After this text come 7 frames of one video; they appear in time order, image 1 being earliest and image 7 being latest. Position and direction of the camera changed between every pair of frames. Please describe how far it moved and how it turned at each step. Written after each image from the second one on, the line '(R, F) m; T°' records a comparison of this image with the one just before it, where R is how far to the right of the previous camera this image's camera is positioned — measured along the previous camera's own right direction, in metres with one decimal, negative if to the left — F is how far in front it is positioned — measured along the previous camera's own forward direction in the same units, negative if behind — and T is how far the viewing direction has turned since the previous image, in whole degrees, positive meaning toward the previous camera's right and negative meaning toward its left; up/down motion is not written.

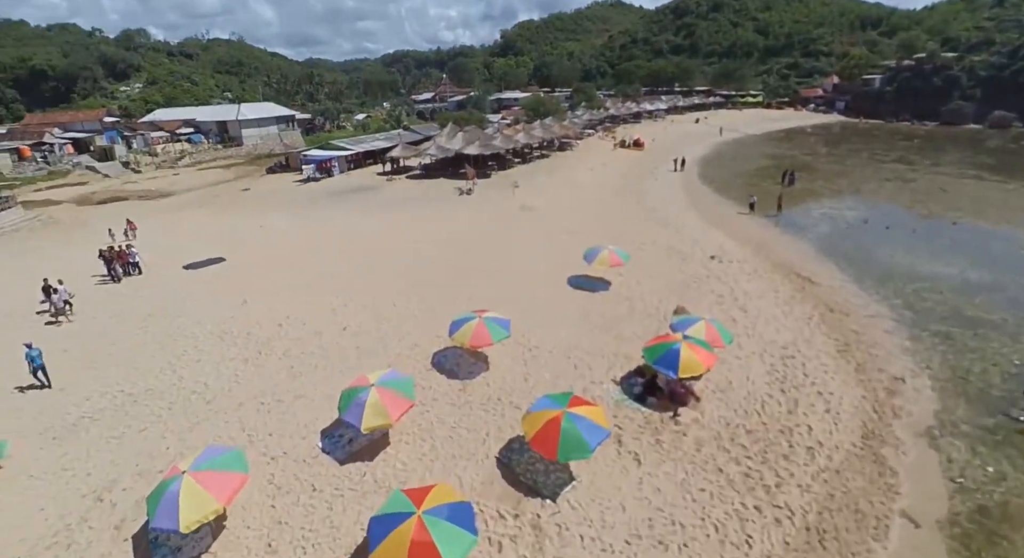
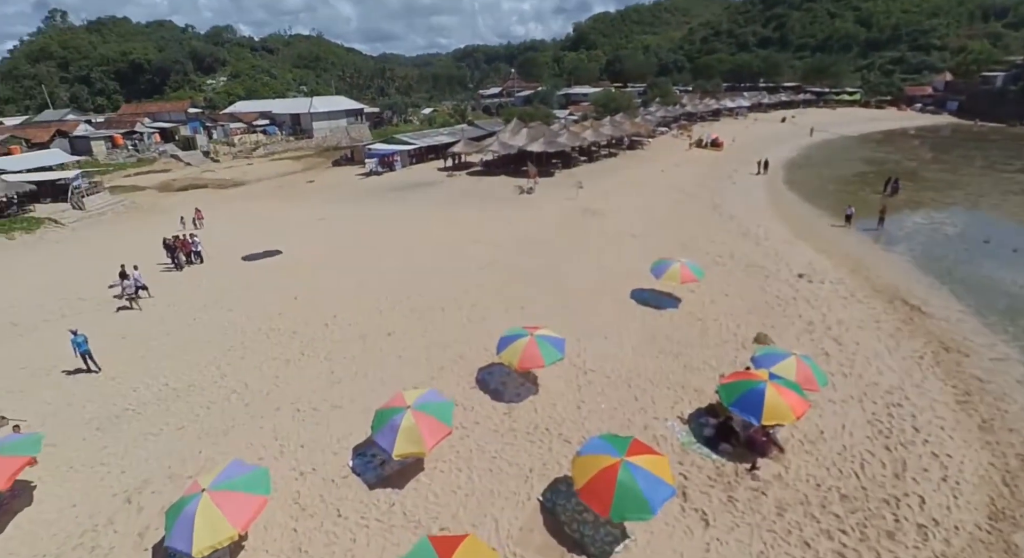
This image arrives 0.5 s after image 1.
(+0.2, +1.5) m; -7°
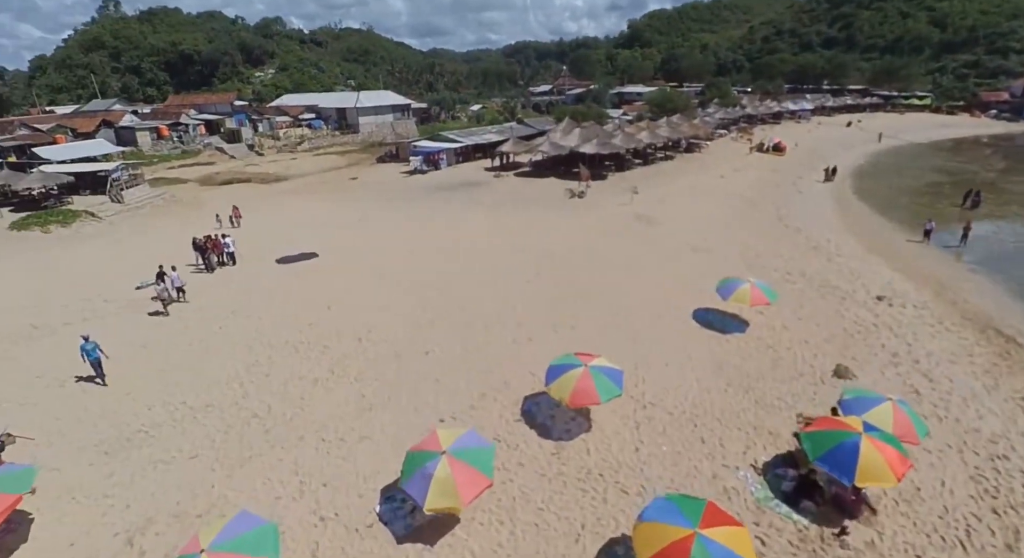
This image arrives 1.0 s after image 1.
(-0.3, +1.5) m; -4°
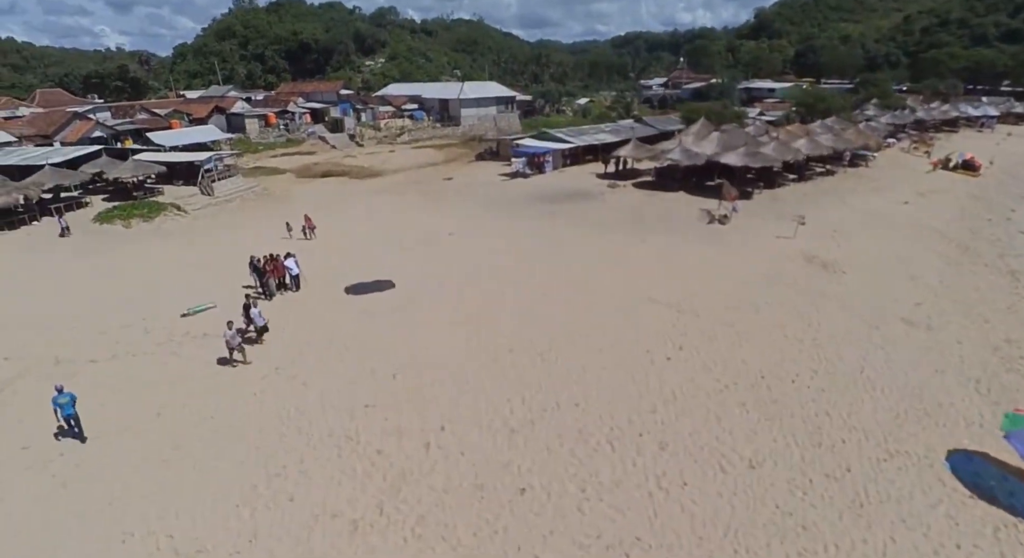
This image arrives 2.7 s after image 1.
(-1.1, +5.4) m; -9°
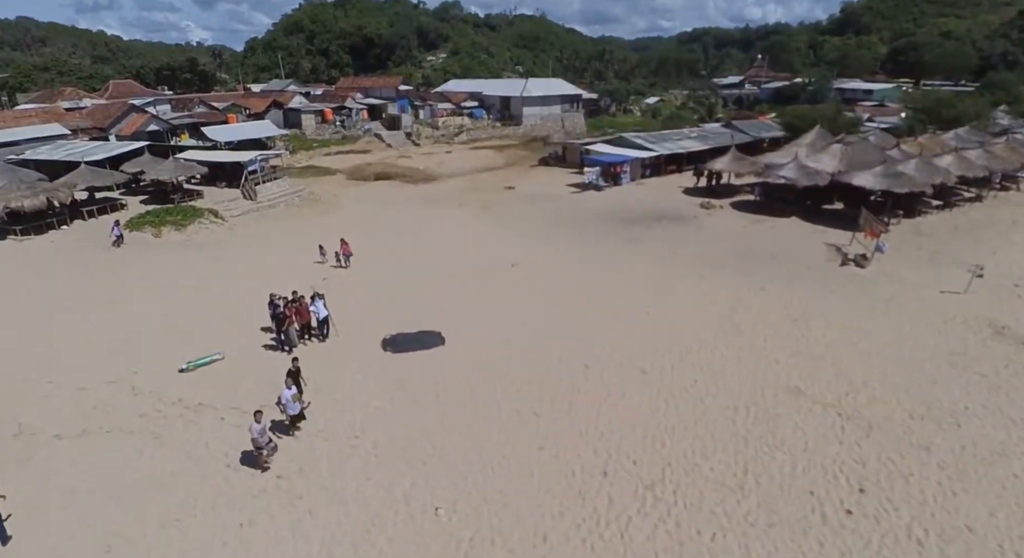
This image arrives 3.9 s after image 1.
(-0.9, +4.4) m; -5°
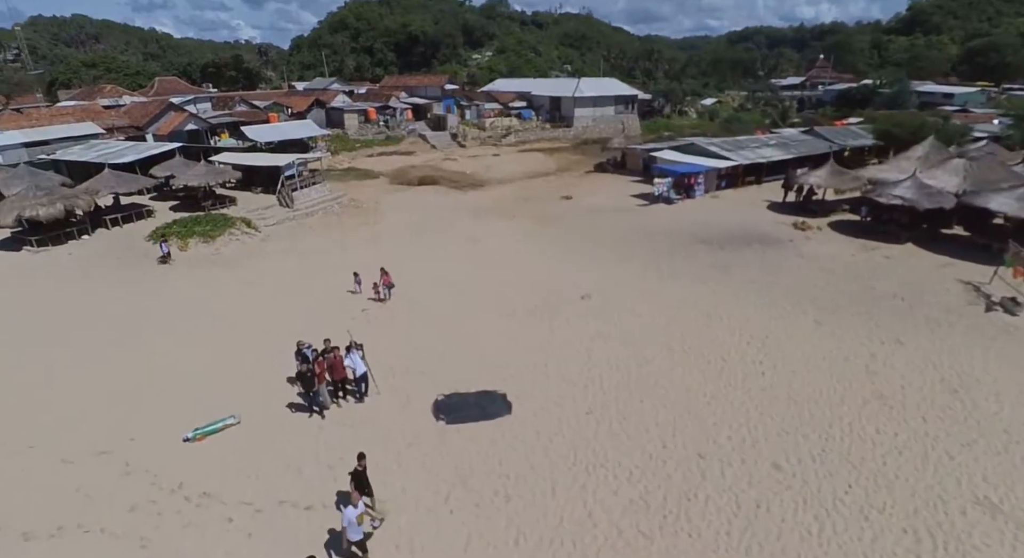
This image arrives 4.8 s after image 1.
(-1.2, +3.3) m; -3°
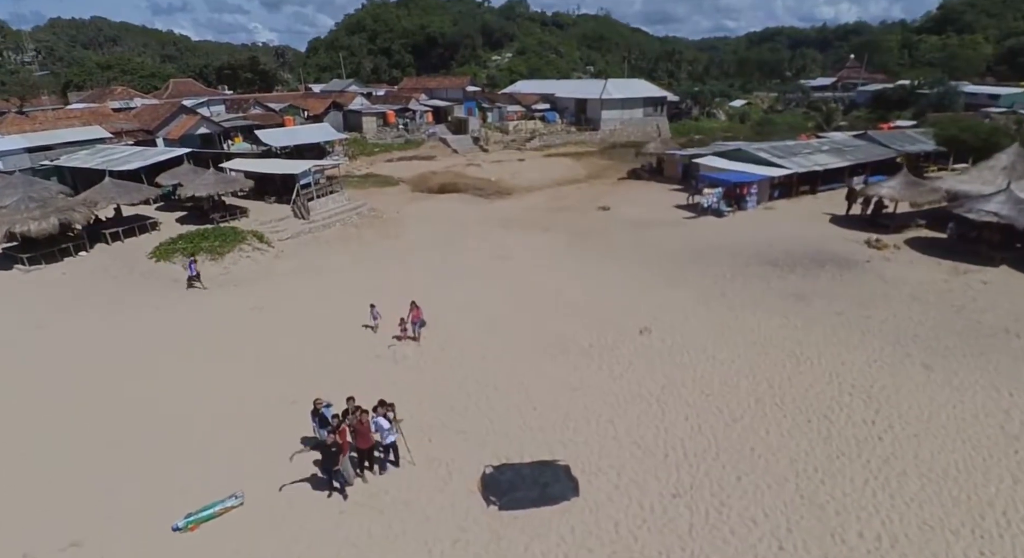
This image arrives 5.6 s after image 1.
(-1.0, +2.5) m; -1°
